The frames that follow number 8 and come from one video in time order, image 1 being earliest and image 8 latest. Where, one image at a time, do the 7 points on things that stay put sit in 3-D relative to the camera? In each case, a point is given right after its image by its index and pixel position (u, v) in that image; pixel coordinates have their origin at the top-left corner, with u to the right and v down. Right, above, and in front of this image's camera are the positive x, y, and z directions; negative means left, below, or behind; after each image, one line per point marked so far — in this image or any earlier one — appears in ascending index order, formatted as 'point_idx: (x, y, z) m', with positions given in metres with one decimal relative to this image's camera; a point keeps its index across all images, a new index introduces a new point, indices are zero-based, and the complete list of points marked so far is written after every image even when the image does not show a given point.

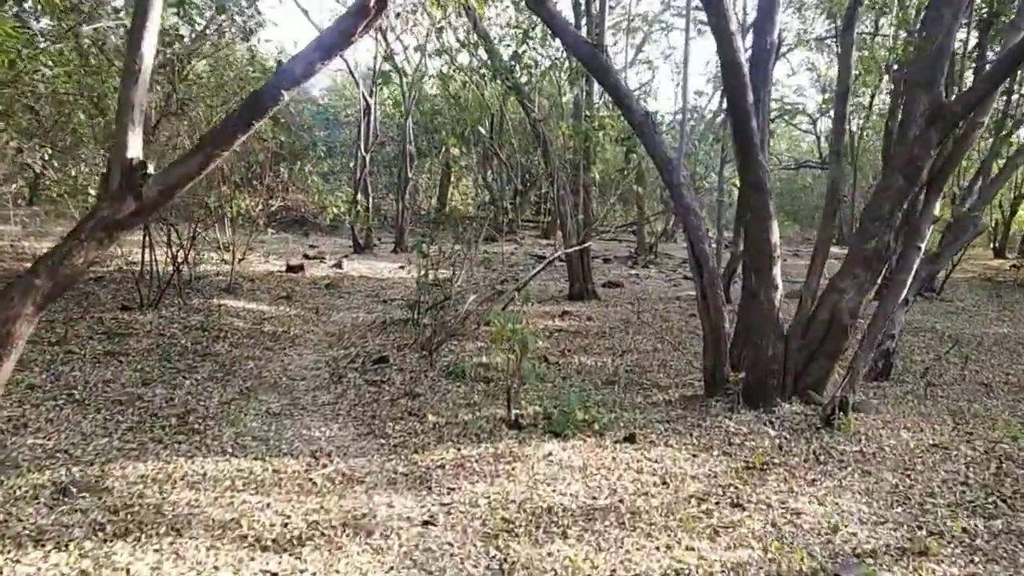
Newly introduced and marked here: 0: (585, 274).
0: (+0.9, +0.2, +10.9) m
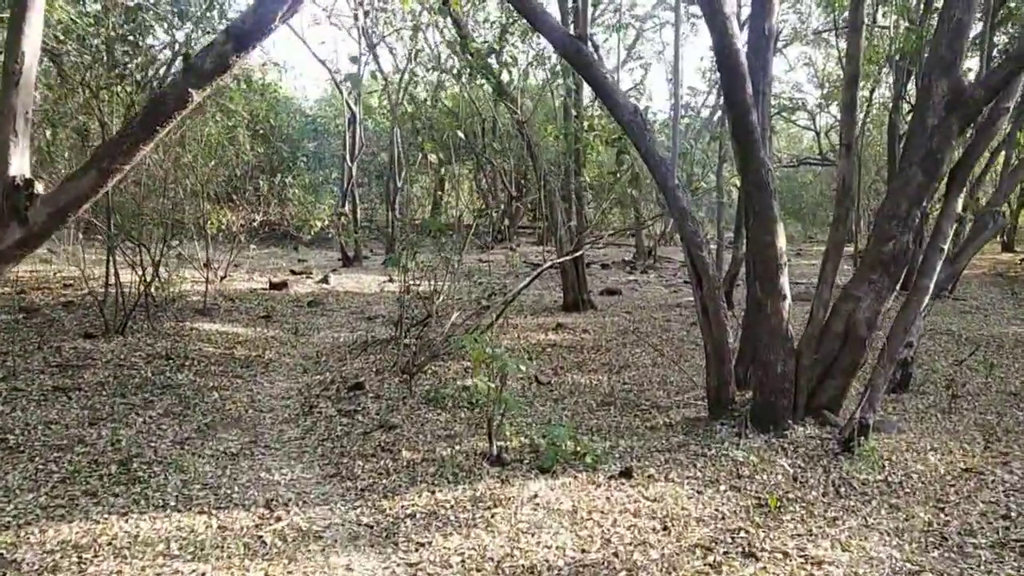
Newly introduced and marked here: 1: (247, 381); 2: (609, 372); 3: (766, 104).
0: (+0.8, +0.1, +10.4) m
1: (-1.9, -0.7, +6.7) m
2: (+0.7, -0.6, +7.2) m
3: (+1.5, +1.1, +5.5) m
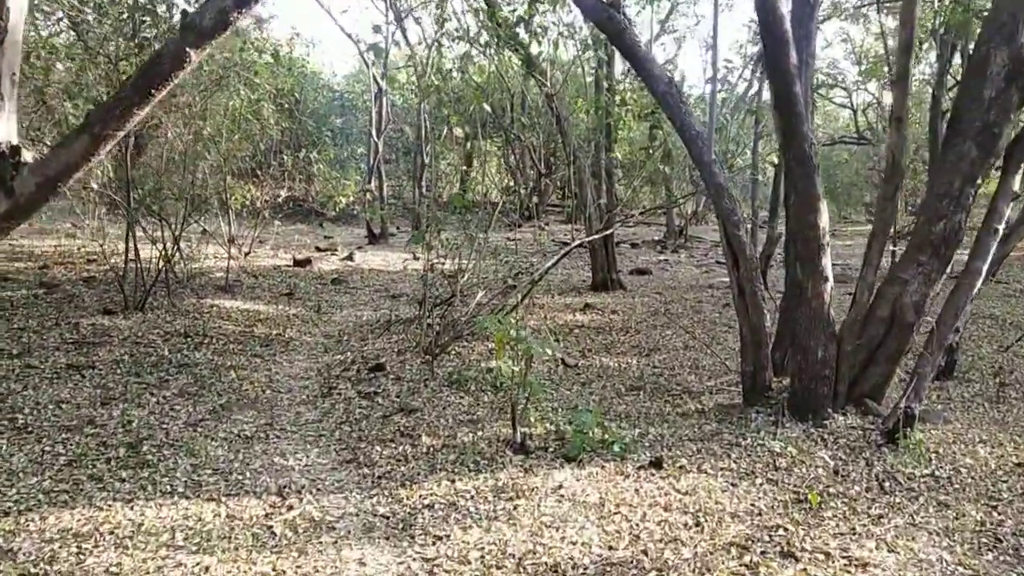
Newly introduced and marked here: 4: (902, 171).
0: (+1.0, +0.3, +10.1) m
1: (-1.7, -0.5, +6.5) m
2: (+0.9, -0.5, +6.9) m
3: (+1.7, +1.2, +5.2) m
4: (+1.9, +0.6, +4.7) m
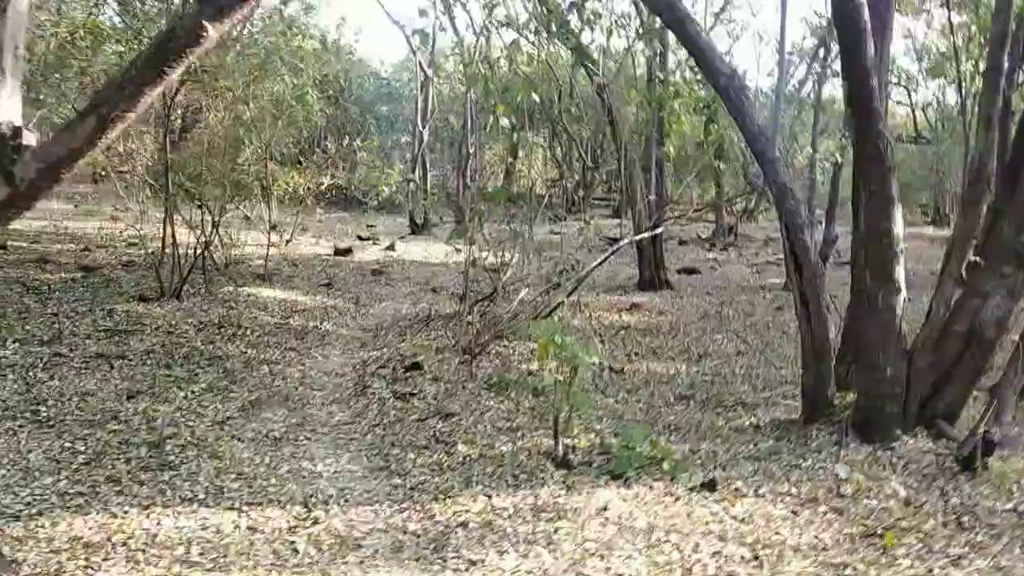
0: (+1.5, +0.3, +9.8) m
1: (-1.4, -0.4, +6.3) m
2: (+1.2, -0.5, +6.6) m
3: (+1.9, +1.1, +4.9) m
4: (+2.2, +0.5, +4.3) m
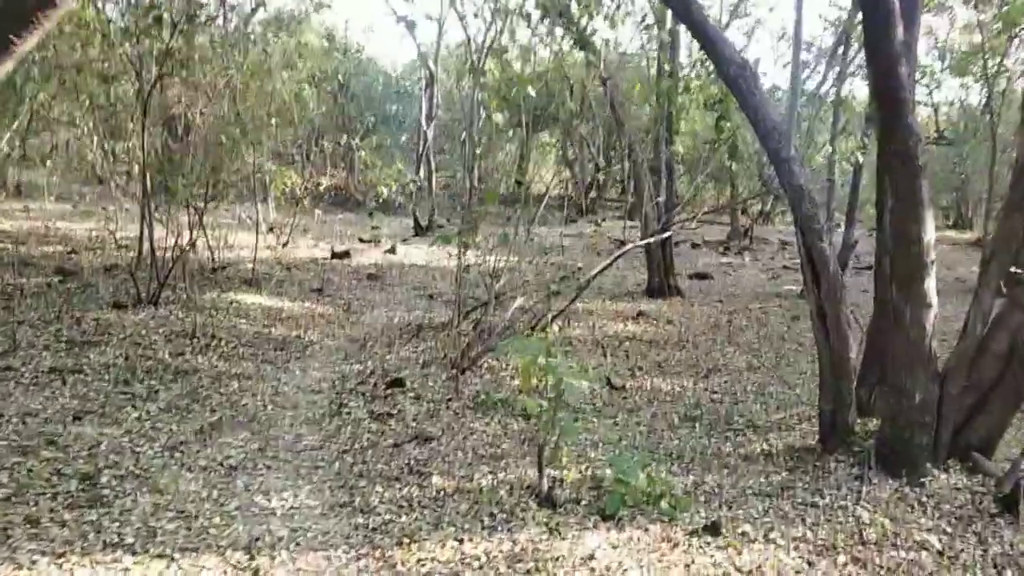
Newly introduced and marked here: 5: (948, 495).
0: (+1.5, +0.2, +9.3) m
1: (-1.5, -0.5, +5.8) m
2: (+1.2, -0.6, +6.1) m
3: (+1.9, +1.1, +4.4) m
4: (+2.1, +0.5, +3.8) m
5: (+1.8, -0.8, +3.8) m
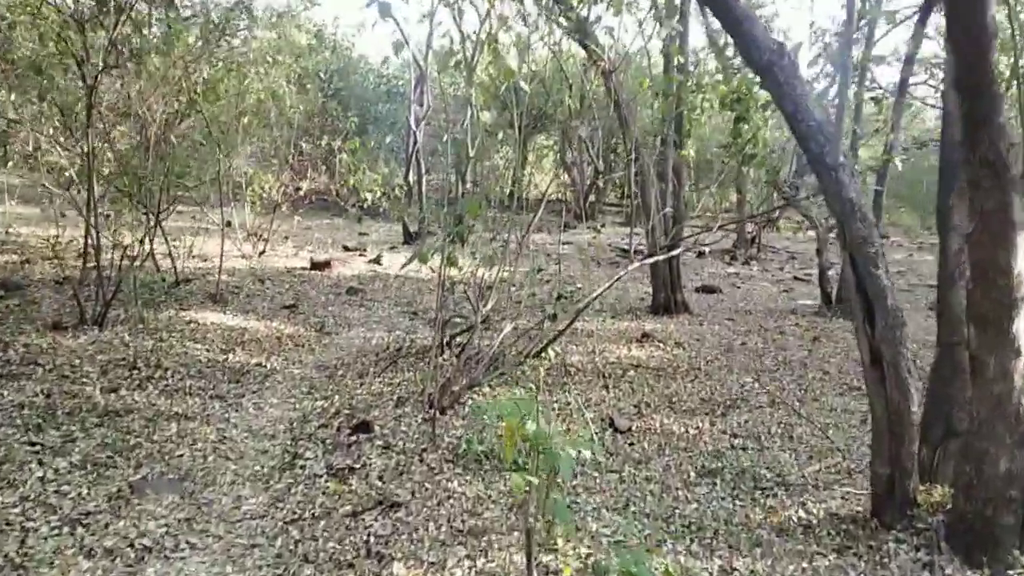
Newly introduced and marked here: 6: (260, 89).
0: (+1.5, +0.1, +8.5) m
1: (-1.5, -0.6, +5.0) m
2: (+1.1, -0.7, +5.3) m
3: (+1.8, +0.9, +3.6) m
4: (+2.0, +0.3, +3.0) m
5: (+1.7, -1.0, +3.0) m
6: (-2.7, +2.2, +10.2) m
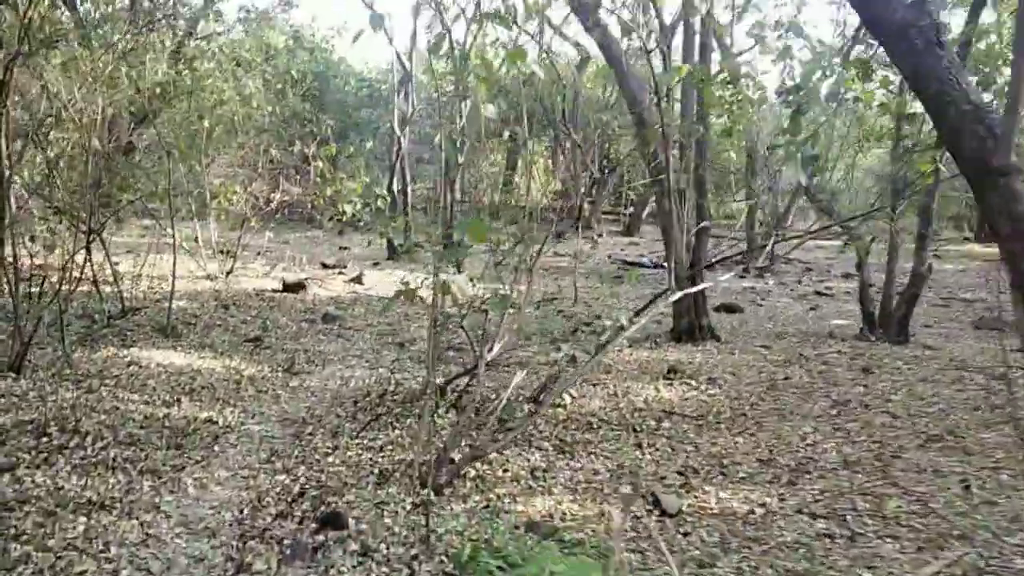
0: (+1.5, -0.1, +7.4) m
1: (-1.5, -0.8, +3.9) m
2: (+1.2, -0.9, +4.2) m
3: (+1.9, +0.8, +2.5) m
4: (+2.1, +0.2, +1.9) m
5: (+1.8, -1.1, +1.9) m
6: (-2.8, +1.9, +9.1) m
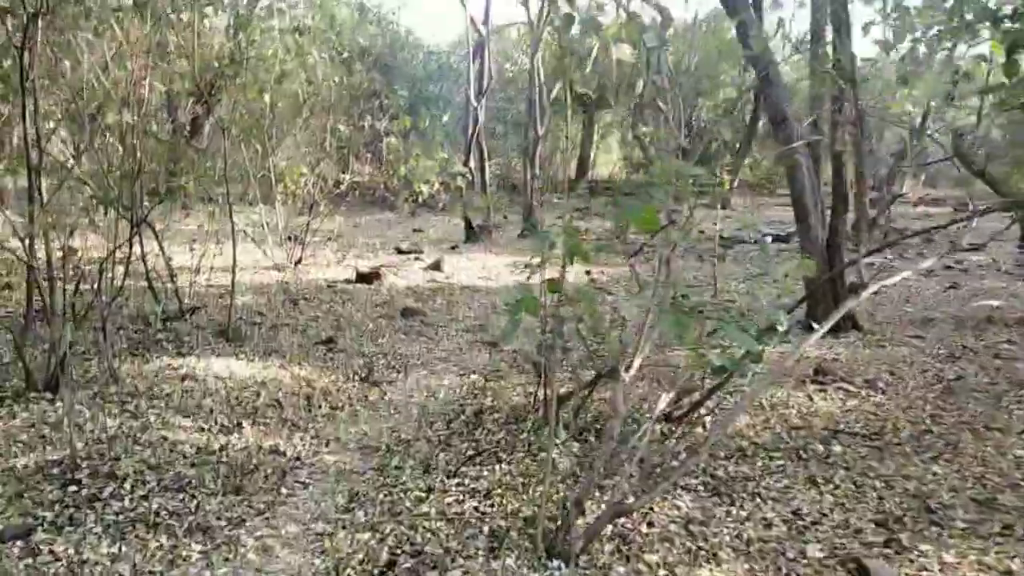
0: (+2.2, 0.0, +6.3) m
1: (-1.0, -0.9, +3.0) m
2: (+1.7, -0.8, +3.2) m
3: (+2.2, +0.8, +1.4) m
4: (+2.4, +0.2, +0.8) m
5: (+2.1, -1.1, +0.8) m
6: (-2.0, +2.0, +8.3) m
